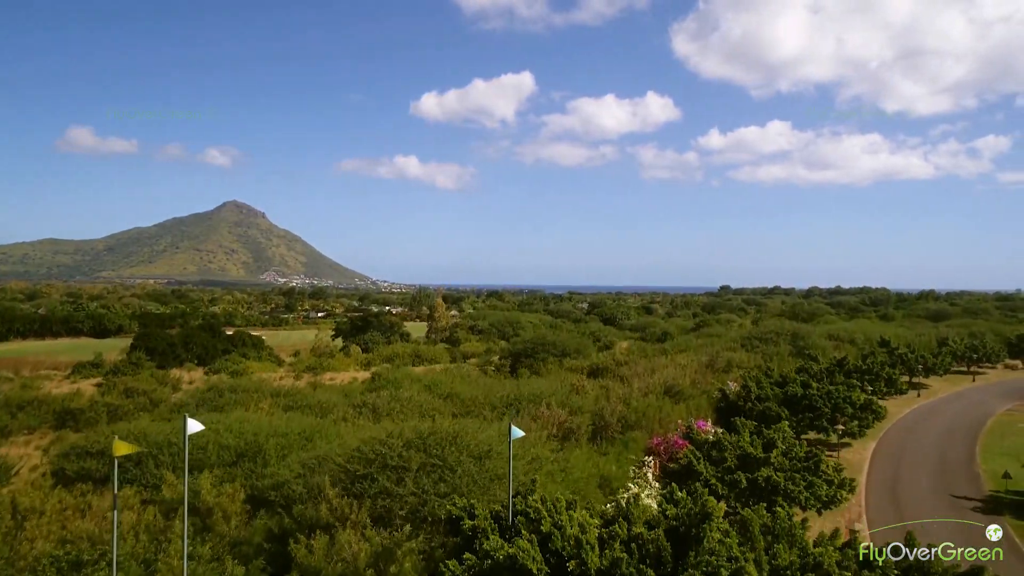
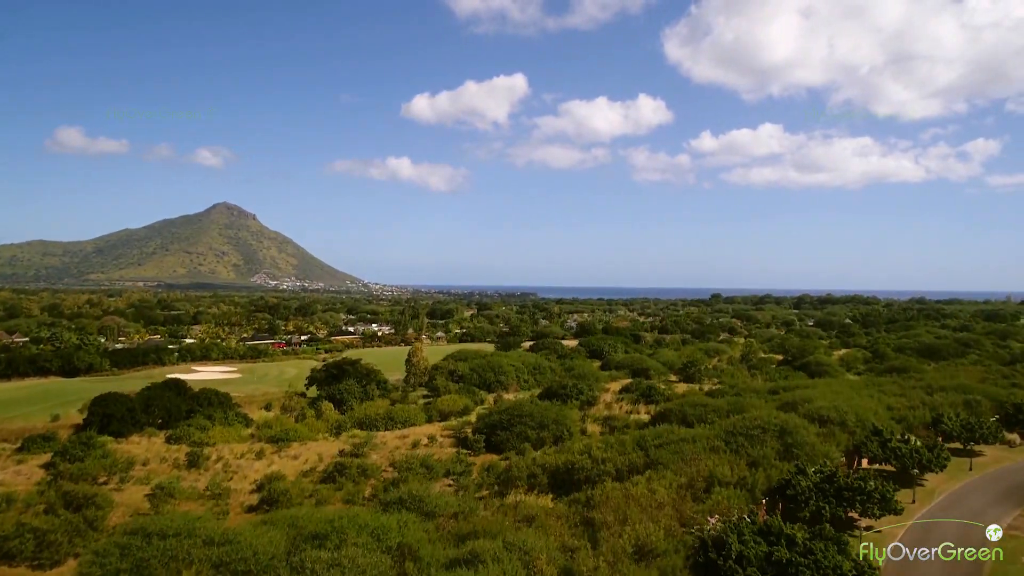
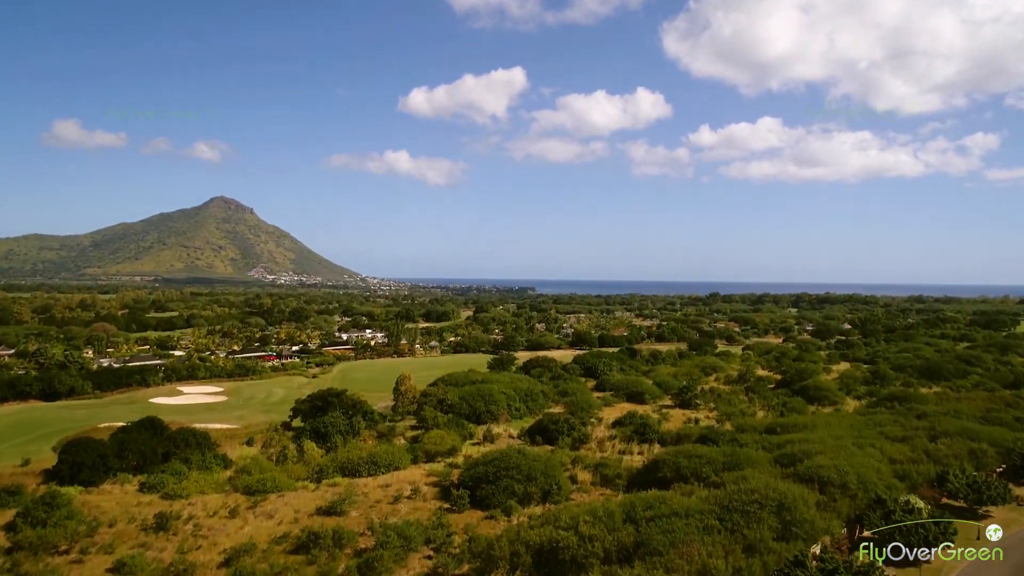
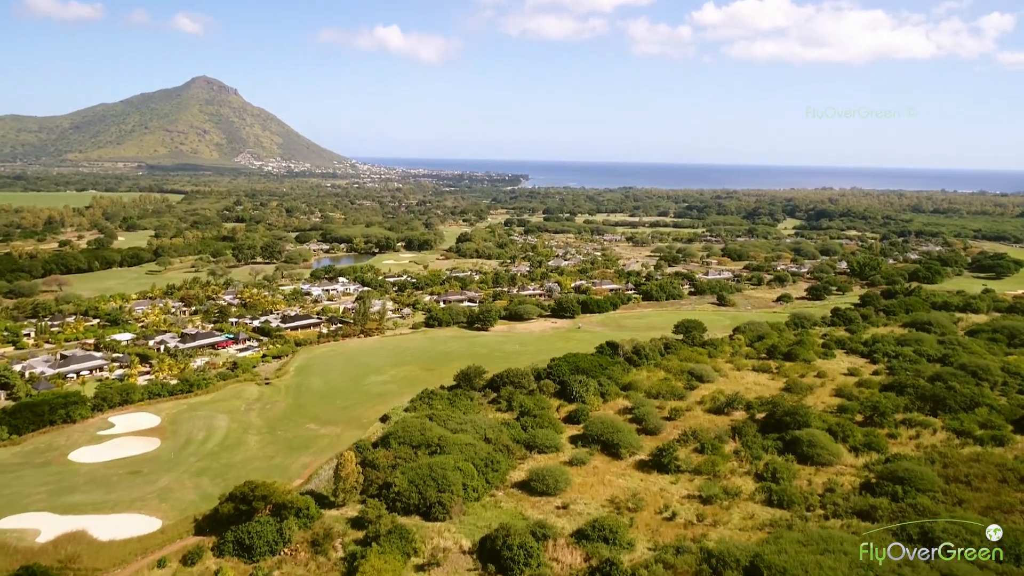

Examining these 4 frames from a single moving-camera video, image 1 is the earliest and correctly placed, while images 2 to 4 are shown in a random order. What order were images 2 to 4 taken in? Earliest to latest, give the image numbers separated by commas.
2, 3, 4
